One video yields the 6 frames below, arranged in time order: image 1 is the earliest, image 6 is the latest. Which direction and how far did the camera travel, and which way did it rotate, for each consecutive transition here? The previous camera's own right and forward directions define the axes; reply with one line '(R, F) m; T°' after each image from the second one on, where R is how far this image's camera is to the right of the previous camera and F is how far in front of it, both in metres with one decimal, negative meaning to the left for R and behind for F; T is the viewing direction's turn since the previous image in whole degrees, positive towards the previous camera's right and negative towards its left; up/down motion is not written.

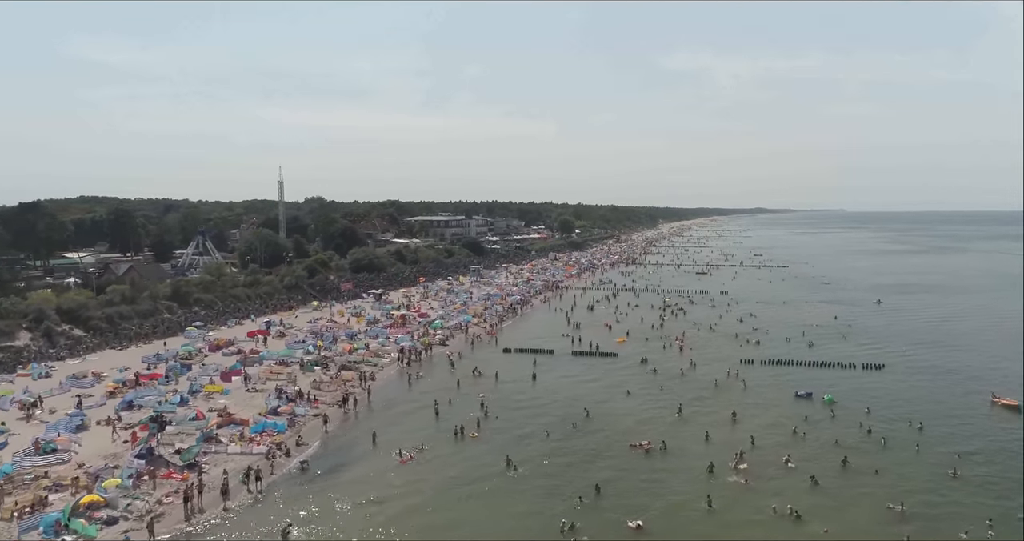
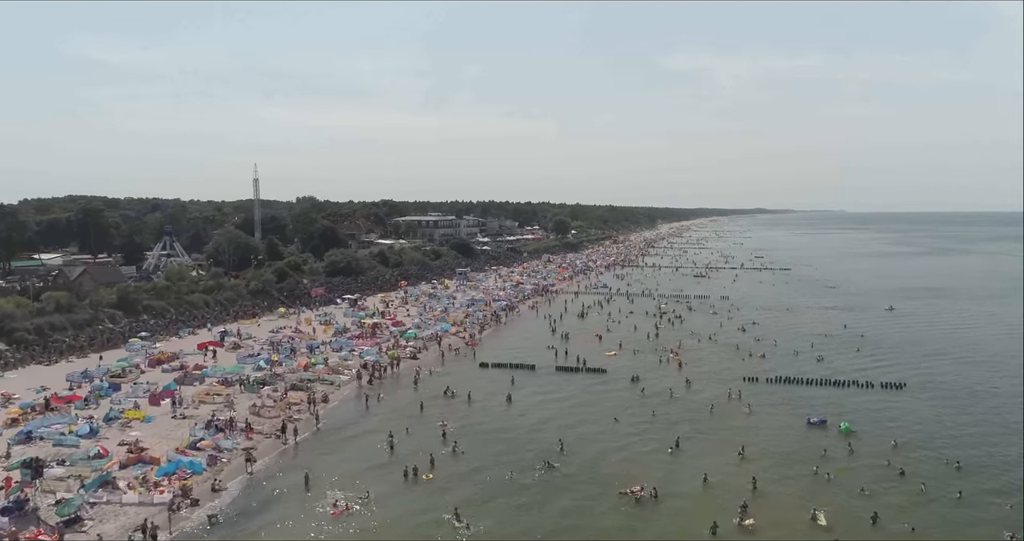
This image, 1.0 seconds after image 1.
(+1.1, +4.3) m; 0°
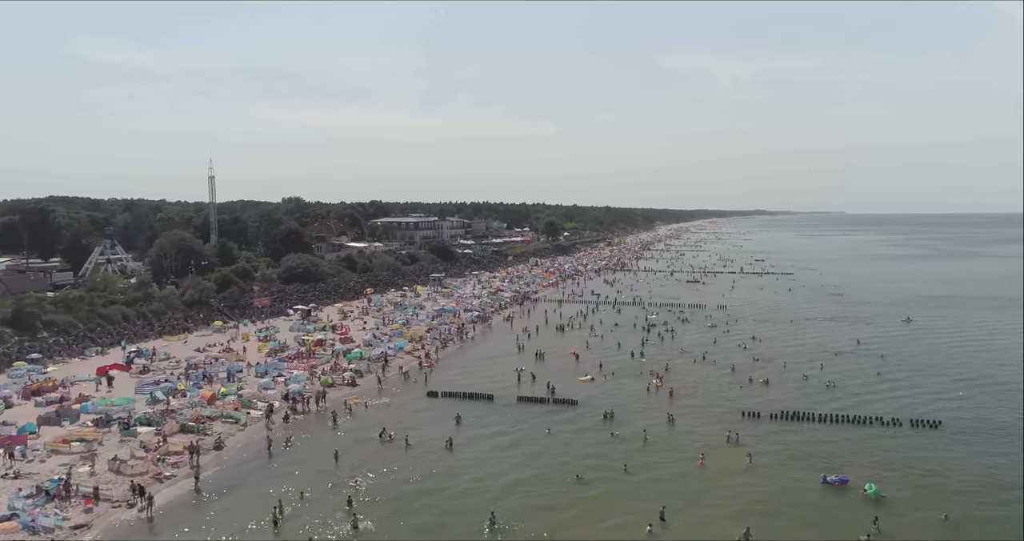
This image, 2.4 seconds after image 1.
(+1.9, +6.2) m; 0°
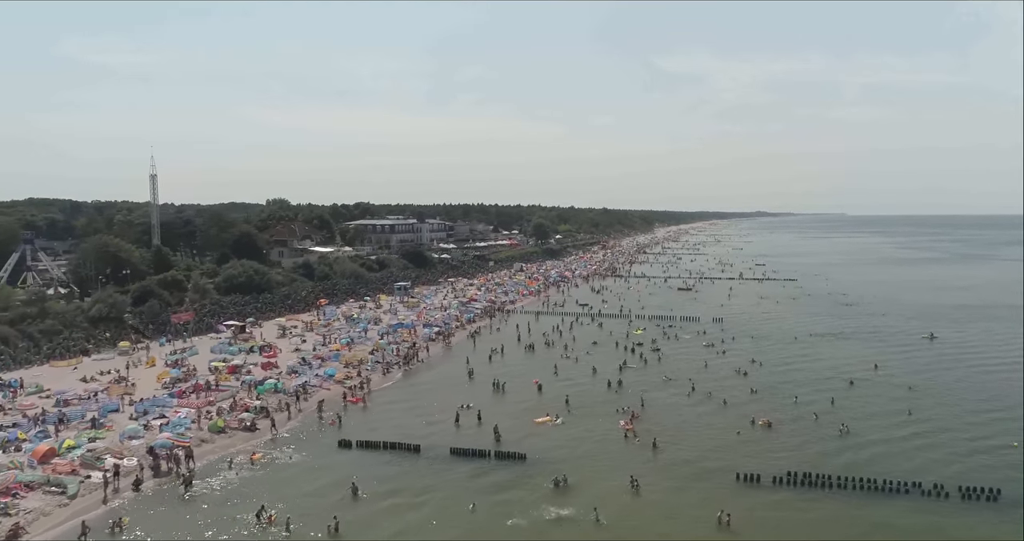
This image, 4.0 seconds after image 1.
(+2.2, +6.8) m; 0°
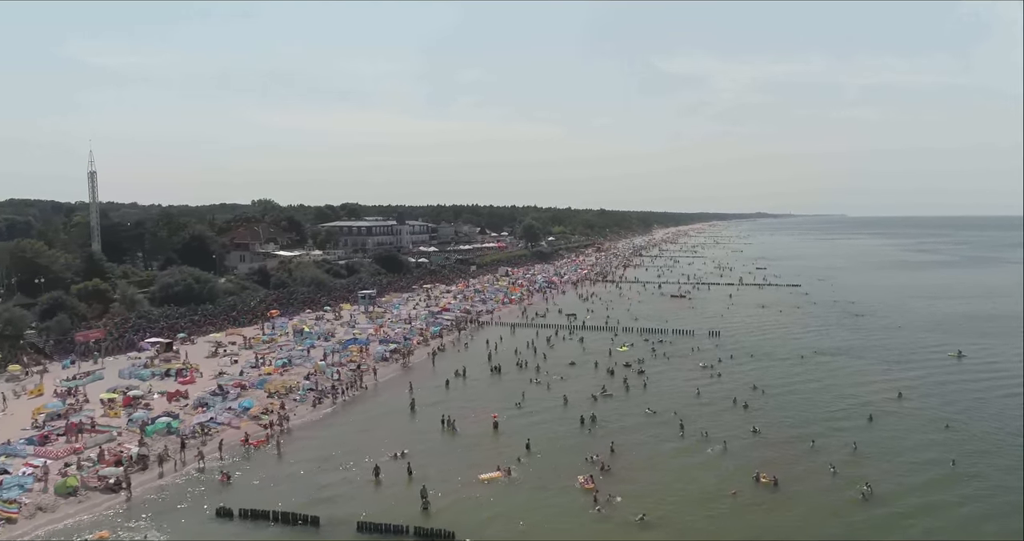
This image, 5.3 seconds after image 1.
(+1.8, +5.9) m; 0°
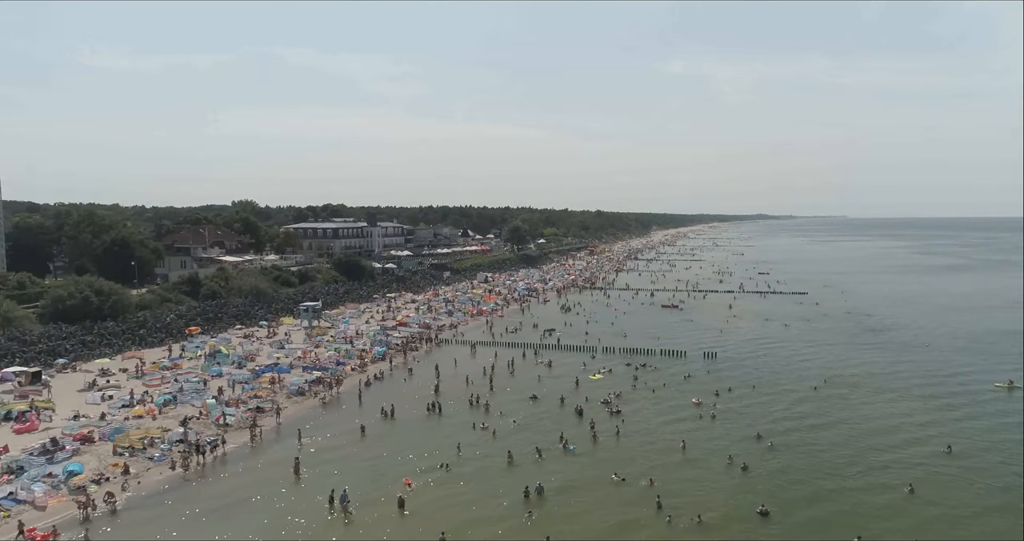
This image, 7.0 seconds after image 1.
(+2.2, +7.5) m; 0°
